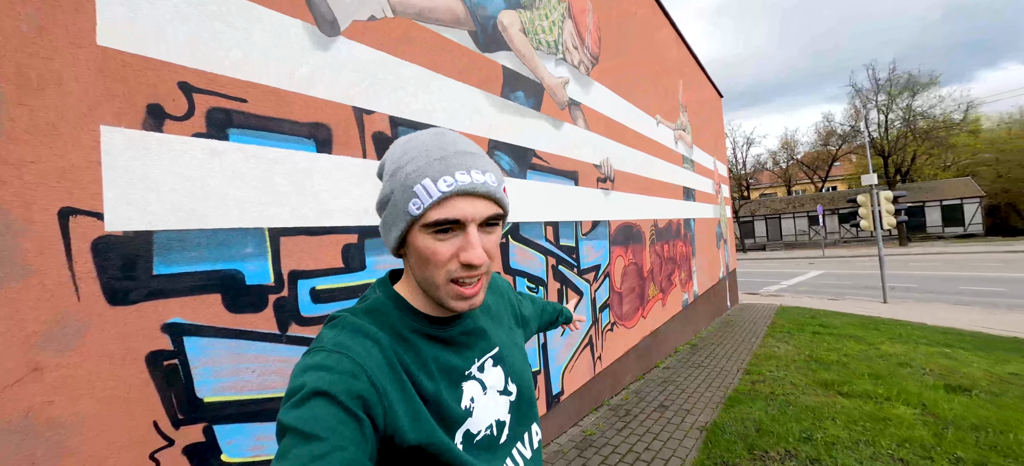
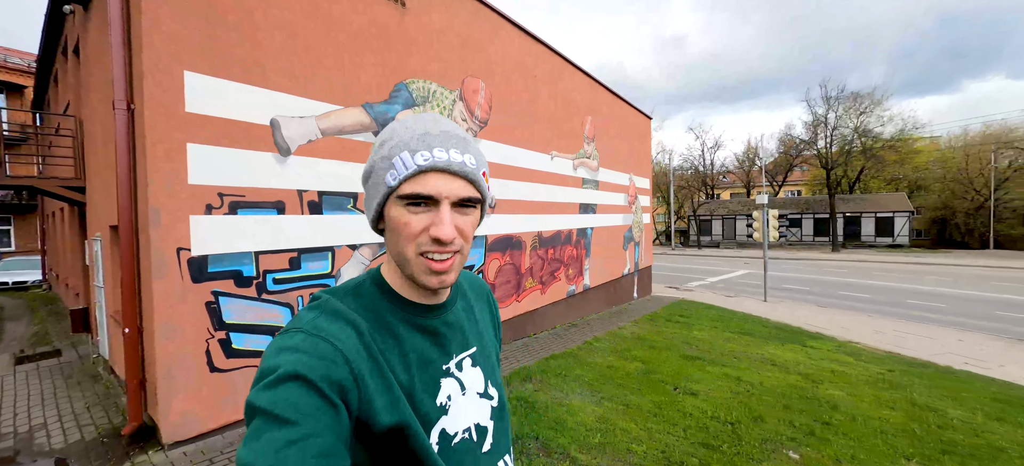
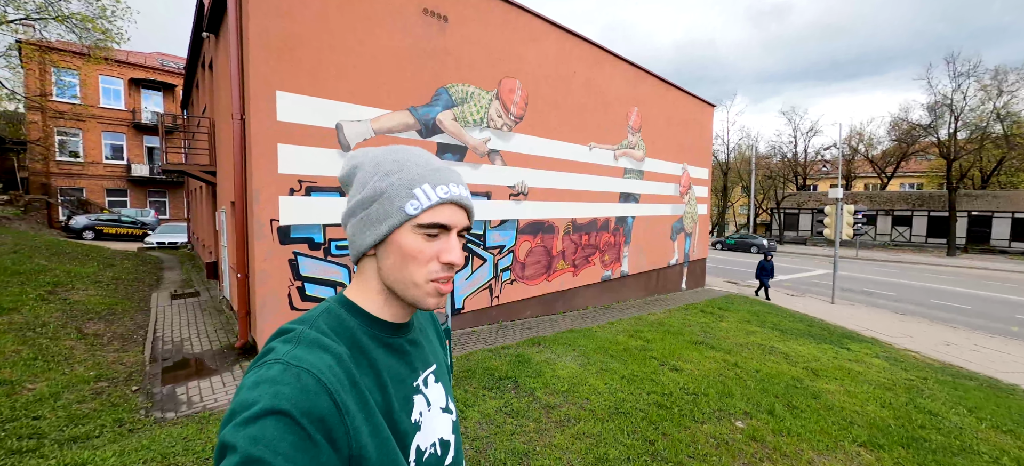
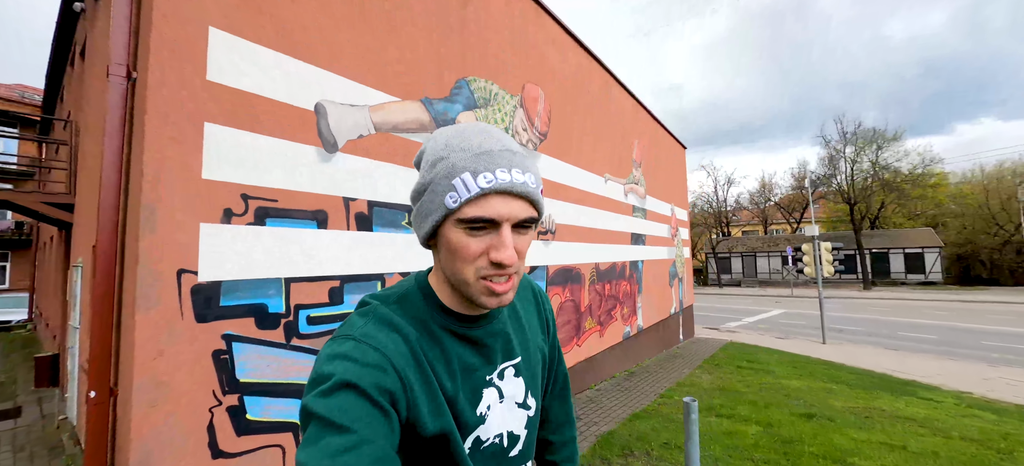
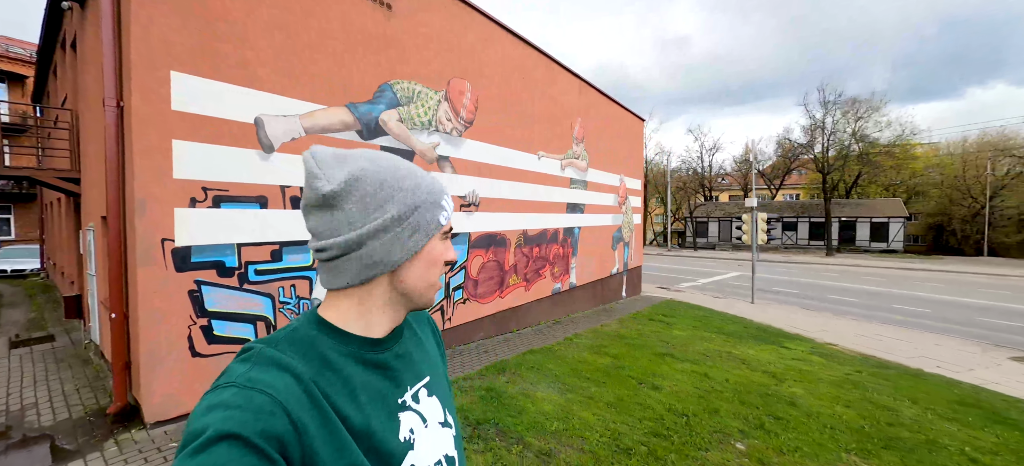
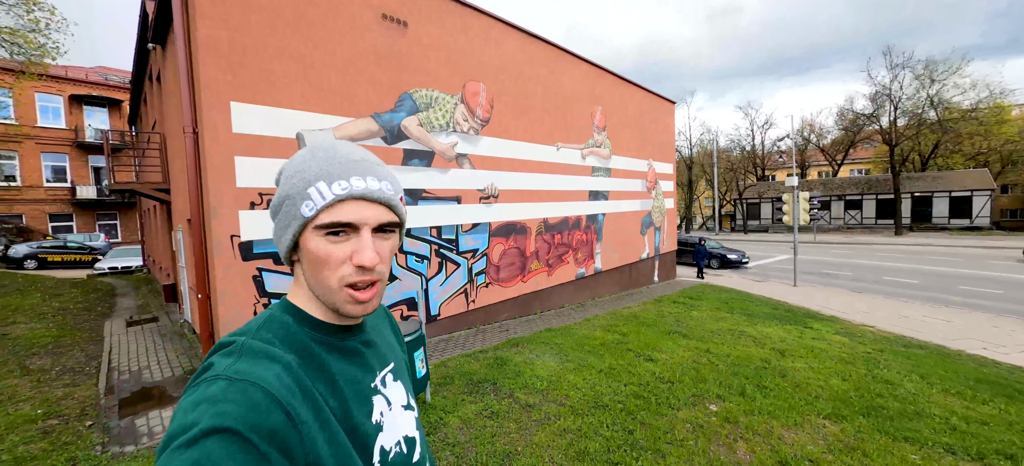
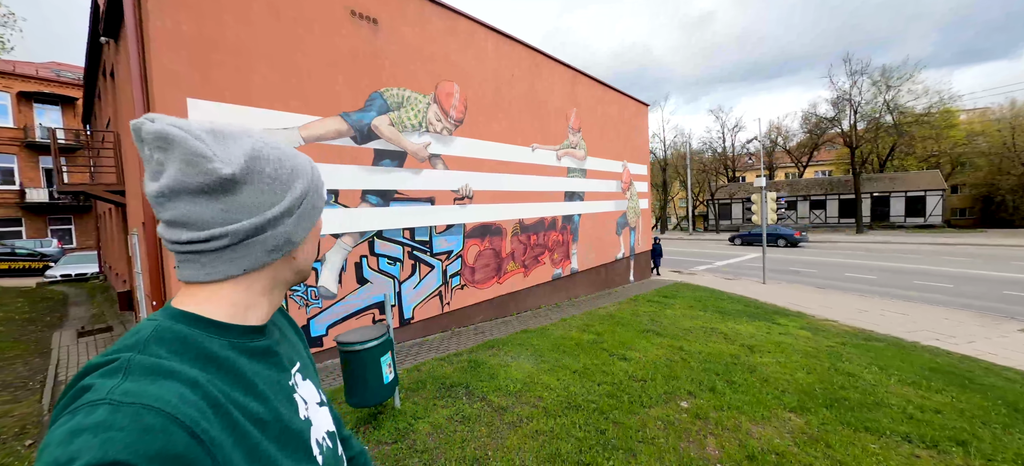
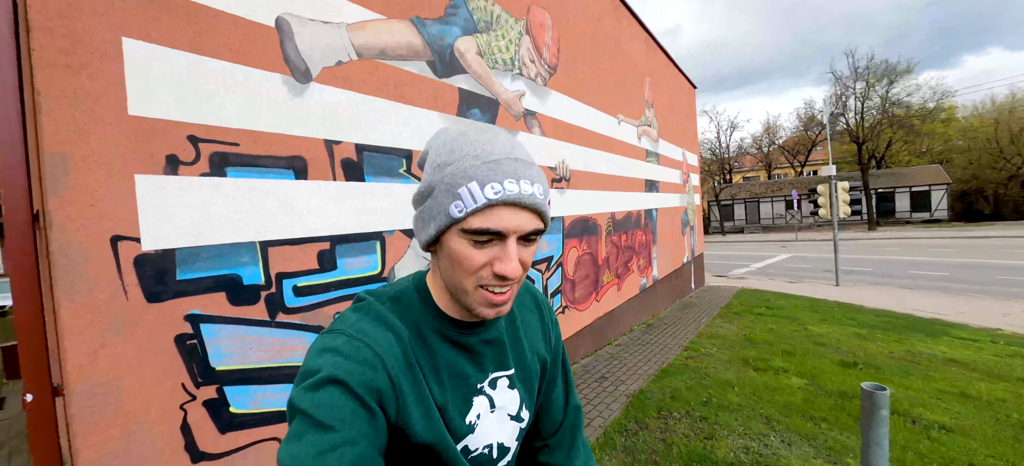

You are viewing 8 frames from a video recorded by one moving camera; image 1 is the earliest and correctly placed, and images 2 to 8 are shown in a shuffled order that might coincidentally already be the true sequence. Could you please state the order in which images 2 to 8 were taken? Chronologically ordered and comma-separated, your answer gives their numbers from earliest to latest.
8, 4, 2, 5, 7, 6, 3
